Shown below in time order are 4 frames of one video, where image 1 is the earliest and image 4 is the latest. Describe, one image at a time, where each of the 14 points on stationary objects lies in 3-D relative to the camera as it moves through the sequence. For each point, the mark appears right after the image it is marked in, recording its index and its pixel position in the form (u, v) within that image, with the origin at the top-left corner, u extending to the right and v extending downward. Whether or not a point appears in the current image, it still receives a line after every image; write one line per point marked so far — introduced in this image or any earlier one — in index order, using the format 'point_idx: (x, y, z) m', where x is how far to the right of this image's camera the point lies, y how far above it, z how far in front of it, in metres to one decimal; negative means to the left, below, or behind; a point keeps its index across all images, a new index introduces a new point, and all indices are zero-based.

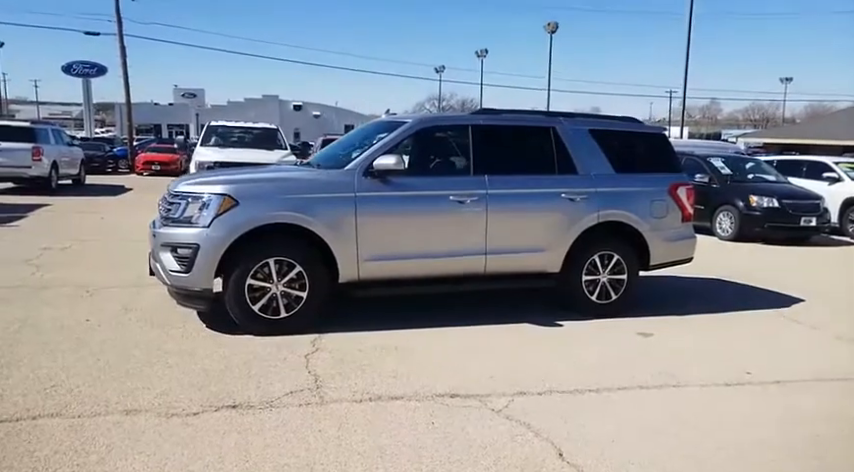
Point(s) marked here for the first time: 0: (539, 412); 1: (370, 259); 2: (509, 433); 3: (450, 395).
0: (+0.6, -1.0, +4.0) m
1: (-0.5, -0.2, +5.6) m
2: (+0.4, -1.1, +3.7) m
3: (+0.1, -1.0, +4.2) m
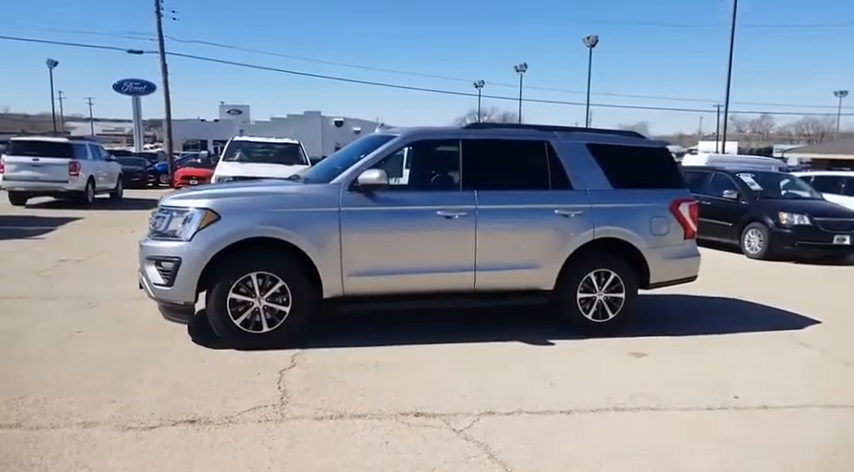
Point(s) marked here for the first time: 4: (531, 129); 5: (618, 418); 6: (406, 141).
0: (+0.4, -1.1, +3.8) m
1: (-0.6, -0.3, +5.6) m
2: (+0.2, -1.1, +3.6) m
3: (-0.1, -1.1, +4.1) m
4: (+1.0, +1.0, +6.3) m
5: (+1.2, -1.1, +4.2) m
6: (-0.2, +0.8, +5.9) m
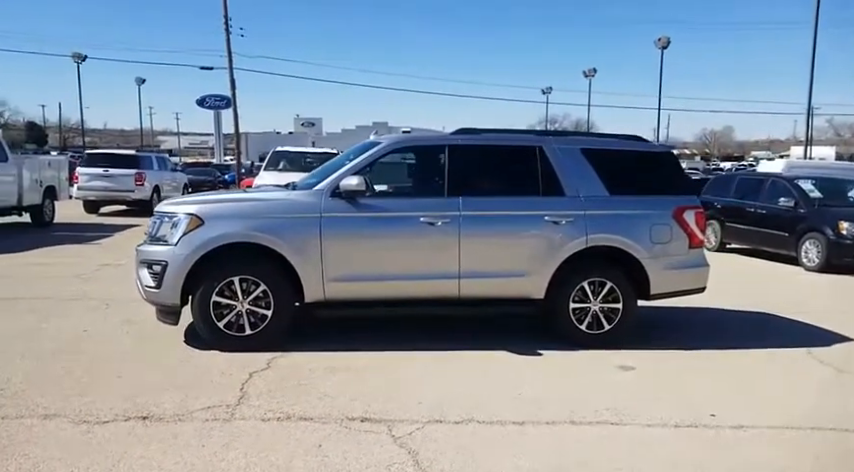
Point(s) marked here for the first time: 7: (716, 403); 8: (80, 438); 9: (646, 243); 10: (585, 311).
0: (+0.1, -1.2, +3.8) m
1: (-0.8, -0.4, +5.6) m
2: (-0.2, -1.2, +3.5) m
3: (-0.4, -1.1, +4.1) m
4: (+0.9, +0.9, +6.2) m
5: (+0.9, -1.2, +4.1) m
6: (-0.3, +0.8, +5.9) m
7: (+2.0, -1.2, +4.8) m
8: (-1.9, -1.1, +3.7) m
9: (+1.9, -0.1, +6.0) m
10: (+1.4, -0.7, +6.0) m
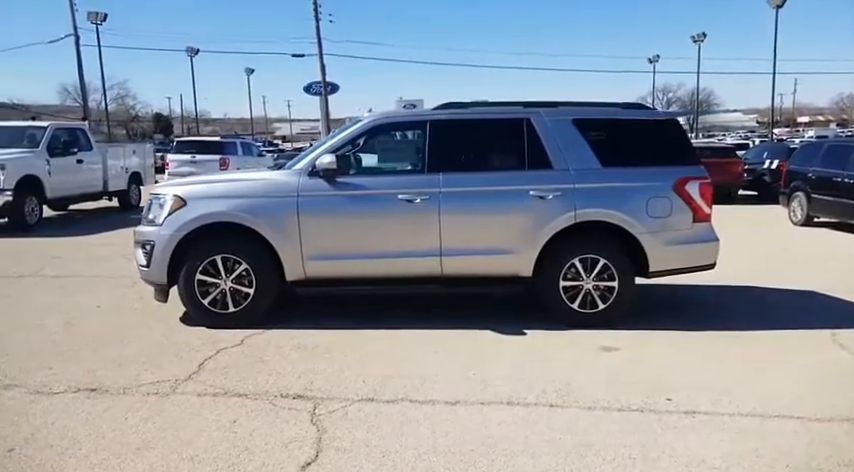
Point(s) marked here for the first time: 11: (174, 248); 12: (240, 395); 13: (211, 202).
0: (-0.4, -1.0, +3.8) m
1: (-0.9, -0.2, +5.7) m
2: (-0.7, -1.1, +3.6) m
3: (-0.8, -1.0, +4.1) m
4: (+0.8, +1.1, +5.9) m
5: (+0.4, -1.0, +3.9) m
6: (-0.5, +1.0, +5.8) m
7: (+1.7, -1.0, +4.4) m
8: (-2.4, -1.0, +4.0) m
9: (+1.8, +0.2, +5.6) m
10: (+1.3, -0.5, +5.7) m
11: (-2.1, -0.1, +5.7) m
12: (-1.1, -1.0, +4.2) m
13: (-1.8, +0.3, +5.6) m
